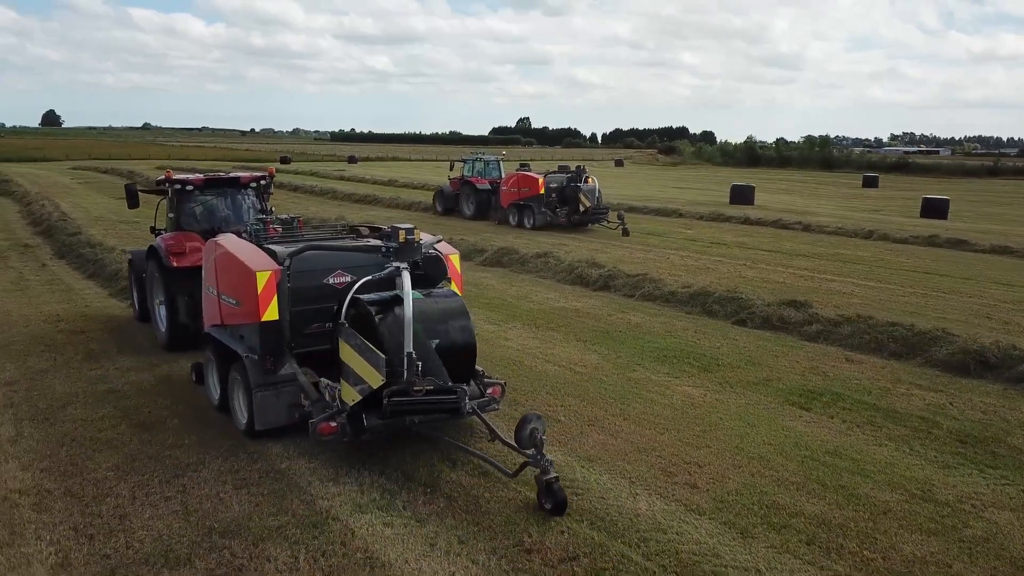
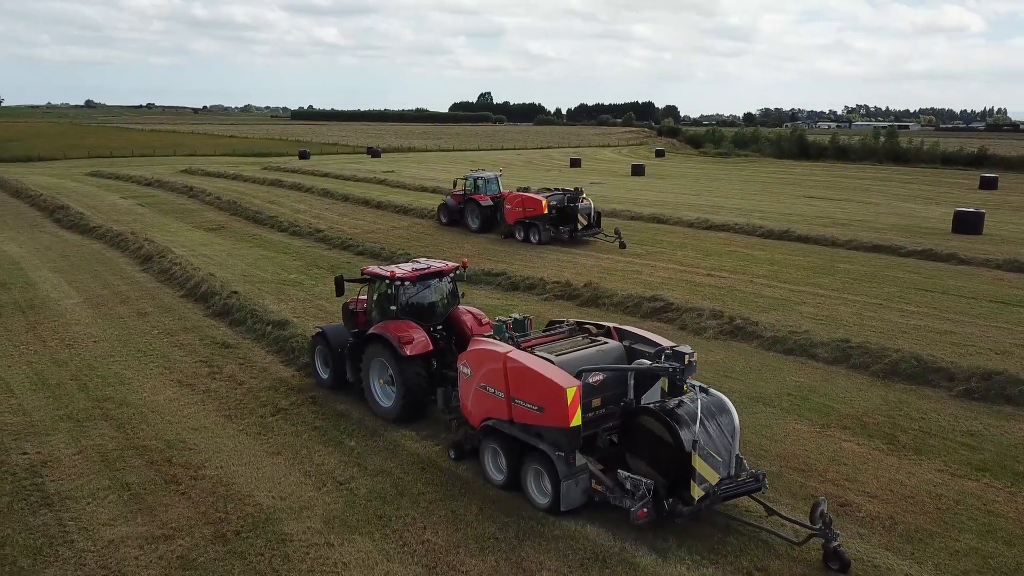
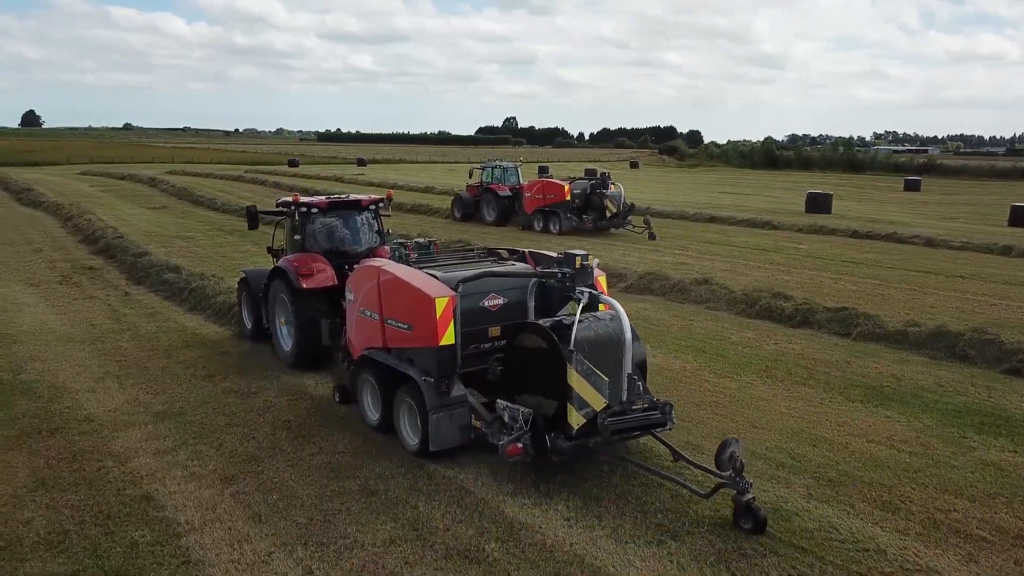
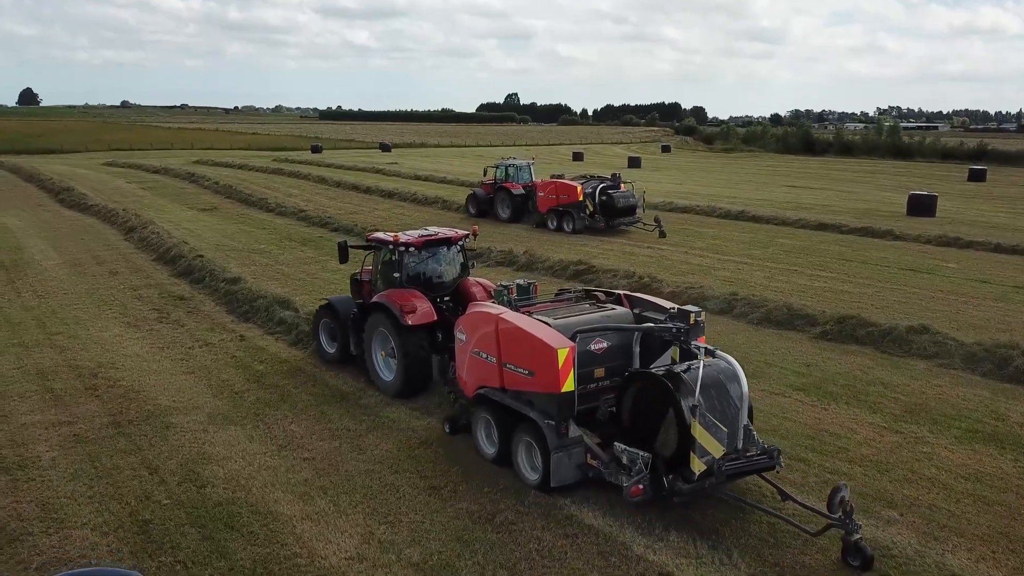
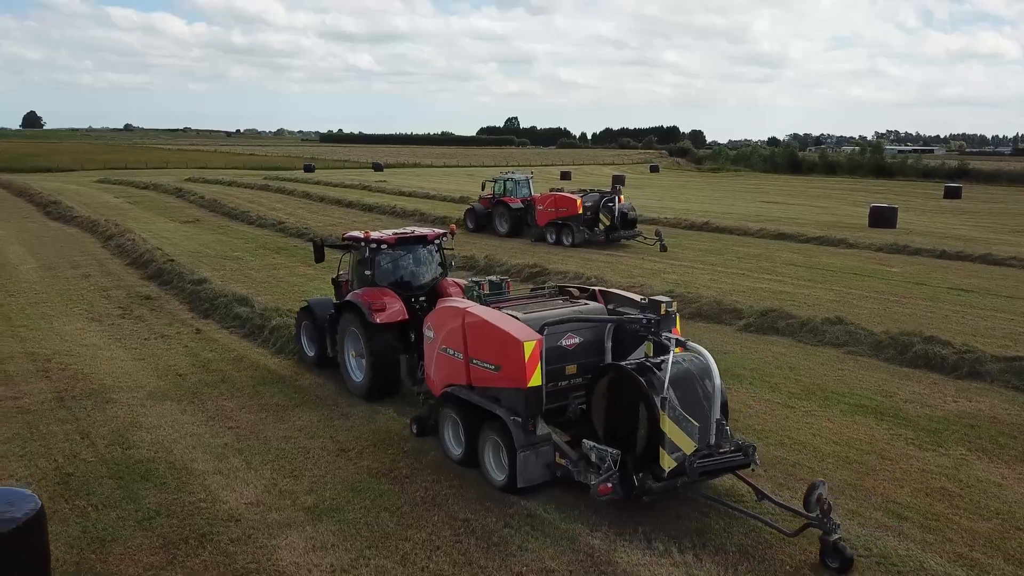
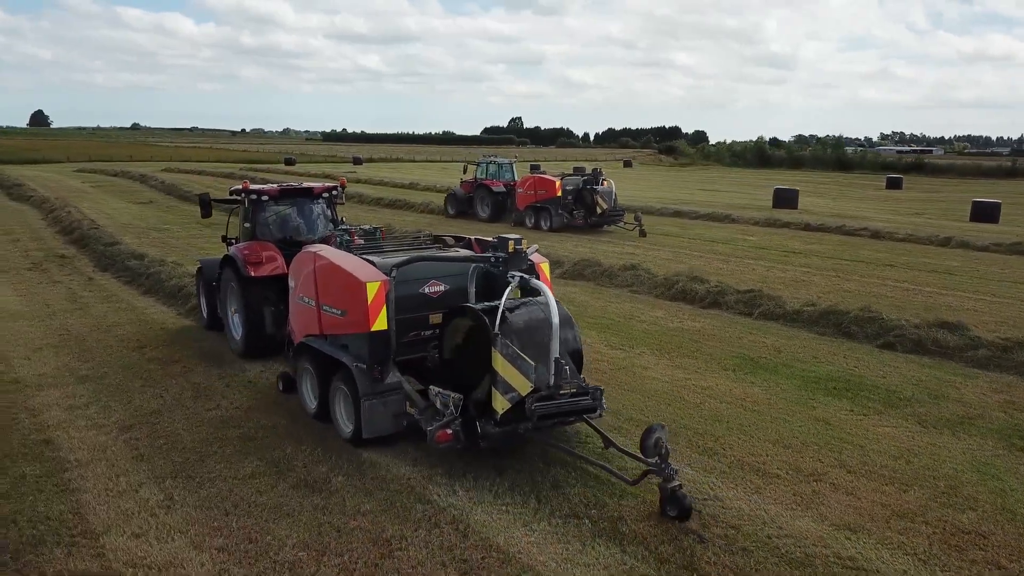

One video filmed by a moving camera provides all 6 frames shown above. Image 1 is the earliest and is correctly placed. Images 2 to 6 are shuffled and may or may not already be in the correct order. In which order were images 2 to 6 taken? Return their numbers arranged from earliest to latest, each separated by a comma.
6, 3, 5, 4, 2
